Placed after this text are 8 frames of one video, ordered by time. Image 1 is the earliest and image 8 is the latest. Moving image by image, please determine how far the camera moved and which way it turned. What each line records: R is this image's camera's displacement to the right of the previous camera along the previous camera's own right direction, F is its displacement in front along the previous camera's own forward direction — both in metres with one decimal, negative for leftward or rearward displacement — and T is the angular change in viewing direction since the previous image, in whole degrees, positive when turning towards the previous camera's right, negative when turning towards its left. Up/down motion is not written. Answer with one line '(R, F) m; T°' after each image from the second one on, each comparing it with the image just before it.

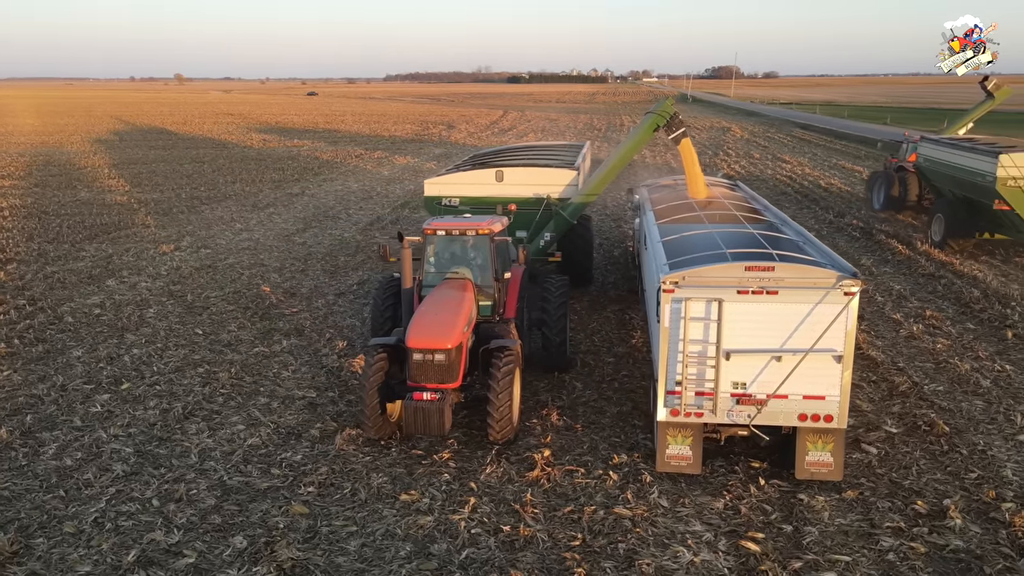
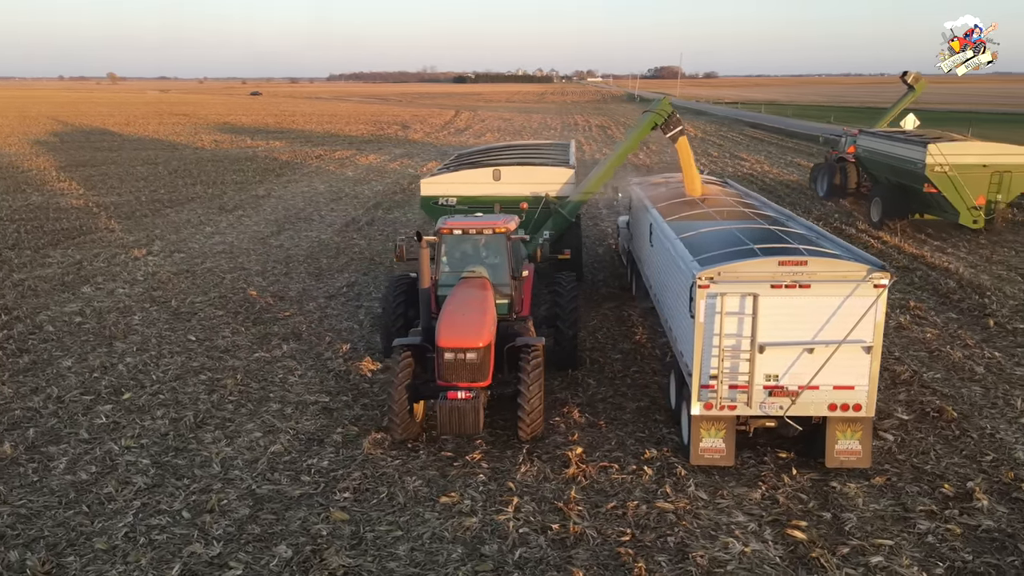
(-0.7, 0.0) m; +4°
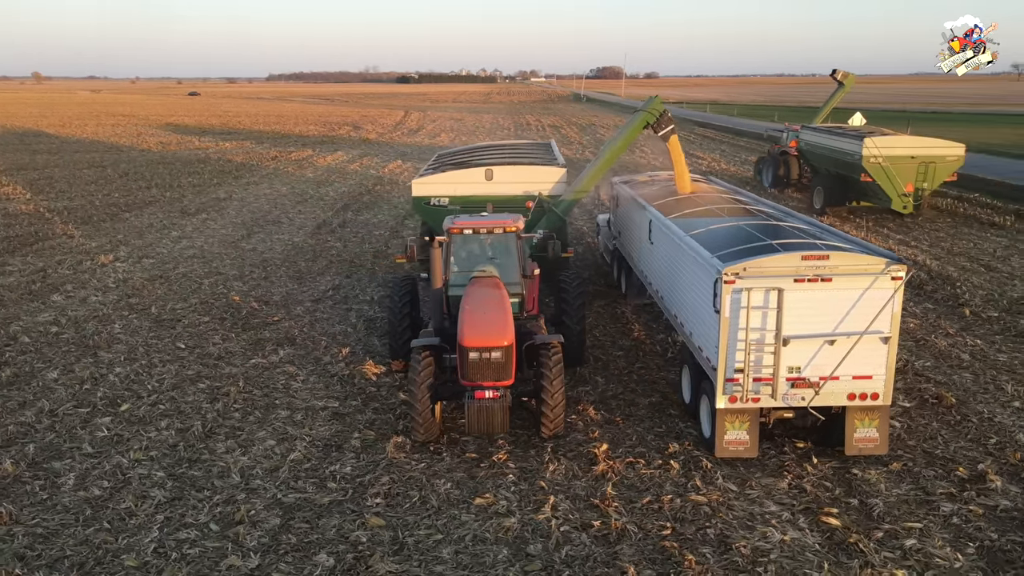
(-0.6, 0.0) m; +4°
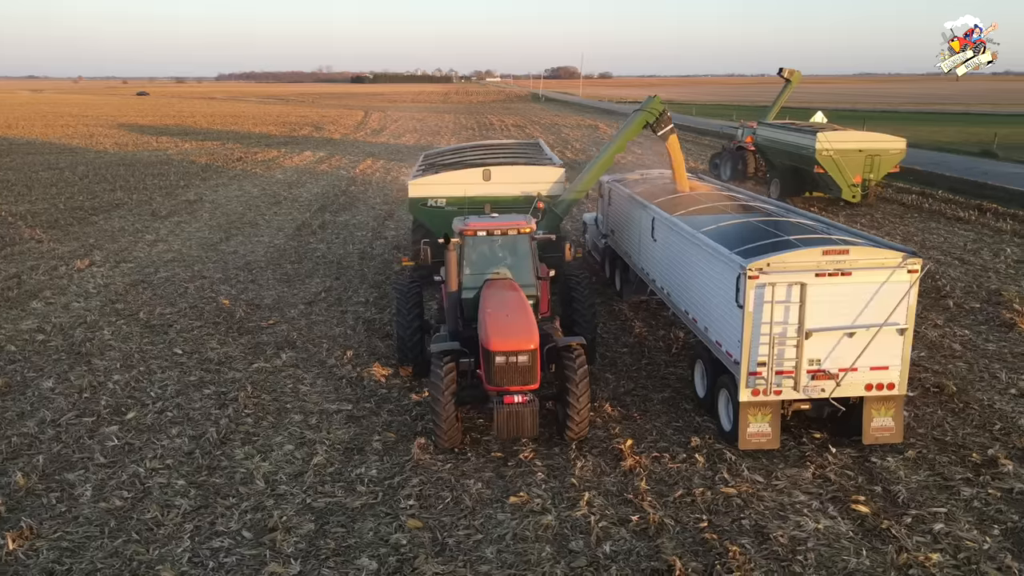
(-0.6, 0.0) m; +3°
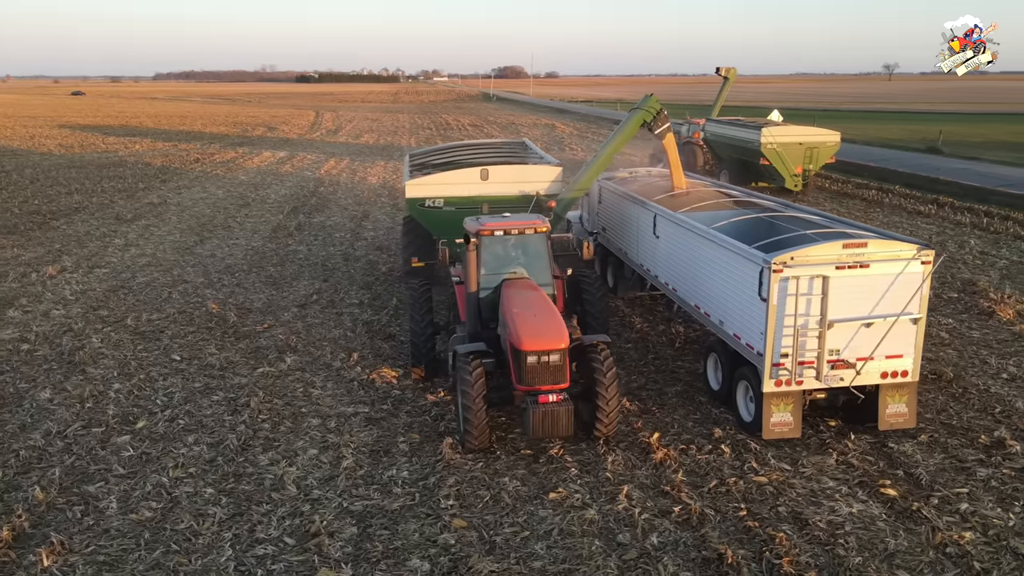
(-0.7, 0.0) m; +4°
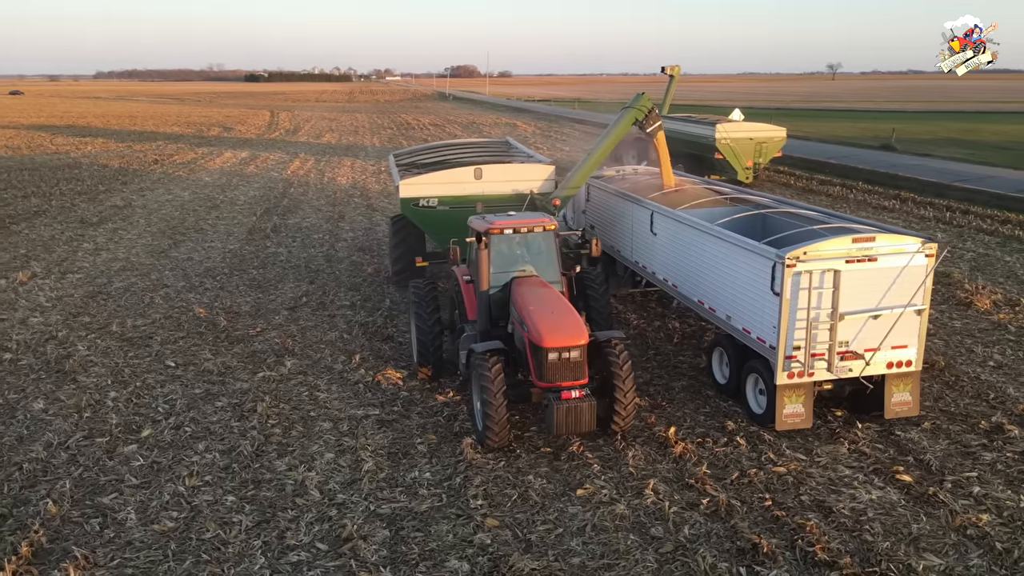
(-0.5, 0.0) m; +3°
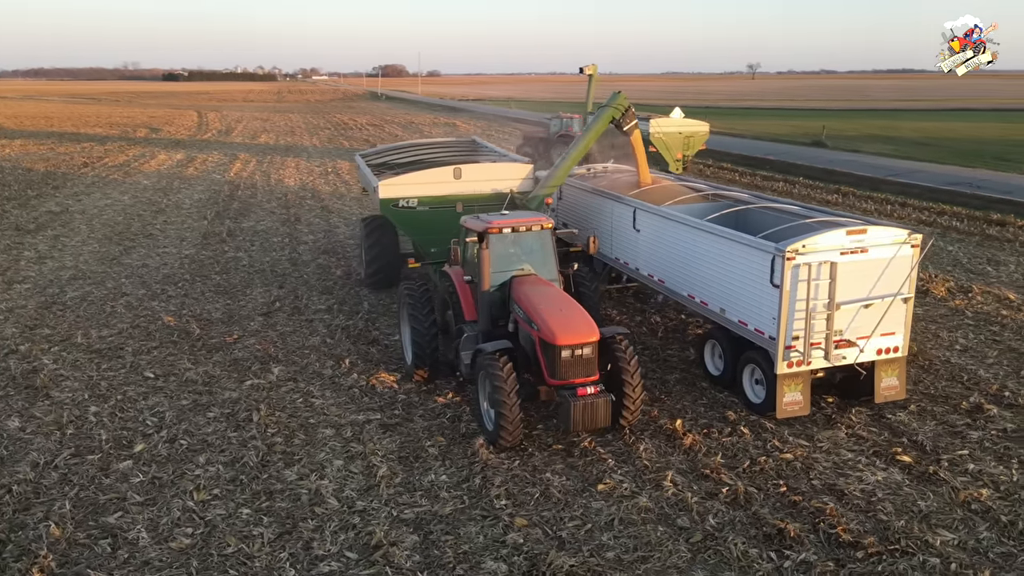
(-0.6, 0.0) m; +5°
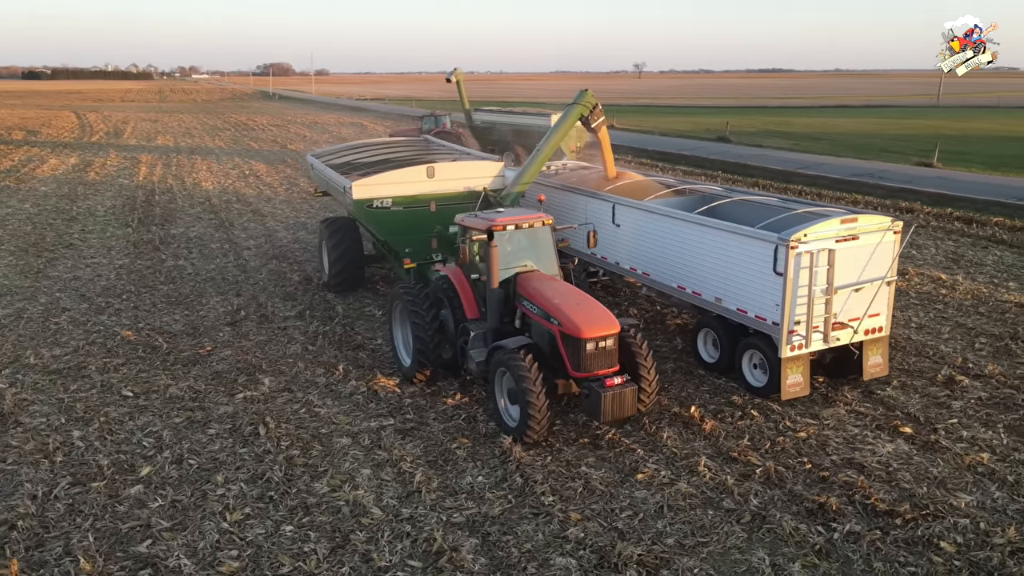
(-1.1, +0.1) m; +8°
